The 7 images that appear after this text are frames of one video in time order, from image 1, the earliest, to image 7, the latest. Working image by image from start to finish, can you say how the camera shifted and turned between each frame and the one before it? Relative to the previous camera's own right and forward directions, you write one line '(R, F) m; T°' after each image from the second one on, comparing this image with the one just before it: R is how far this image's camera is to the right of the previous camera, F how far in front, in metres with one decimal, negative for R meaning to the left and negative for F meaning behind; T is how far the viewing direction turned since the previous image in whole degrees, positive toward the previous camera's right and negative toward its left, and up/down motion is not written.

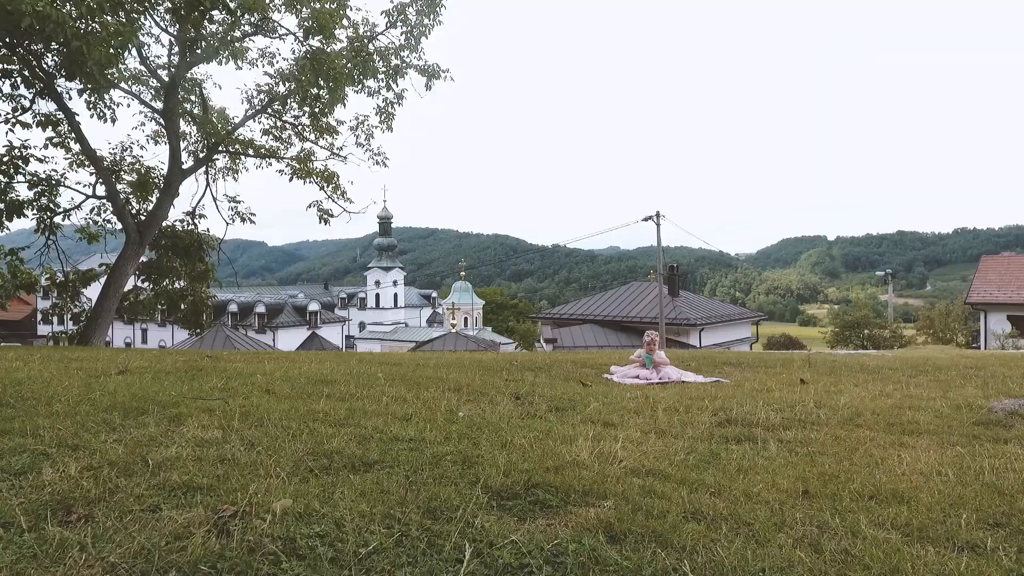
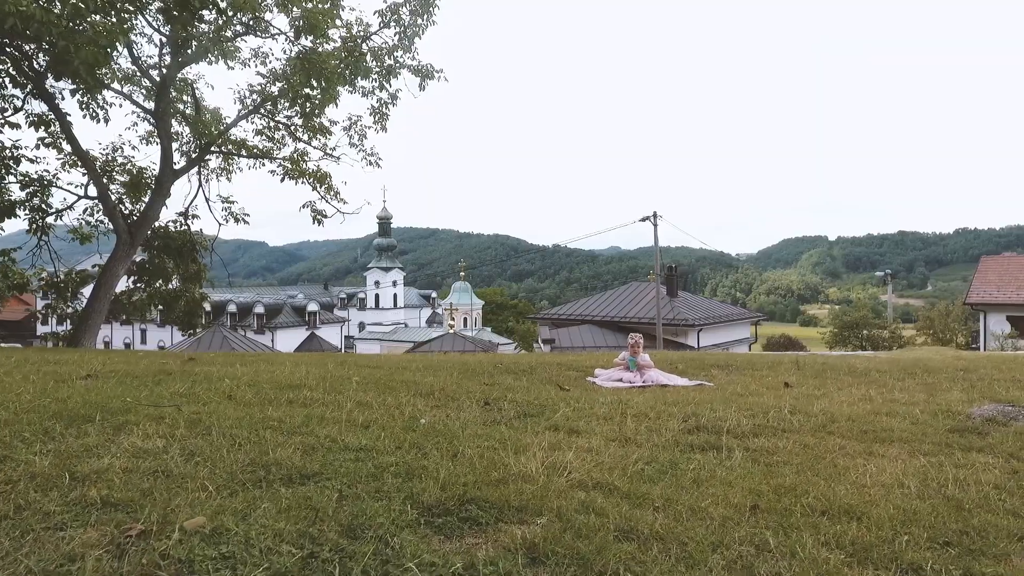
(+0.3, +0.1) m; 0°
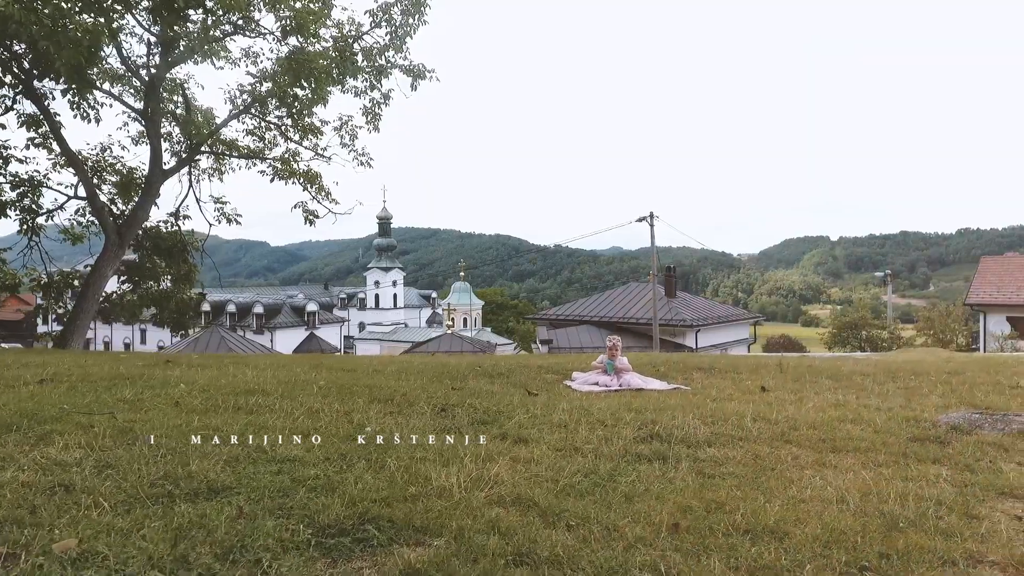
(+0.4, +0.2) m; 0°
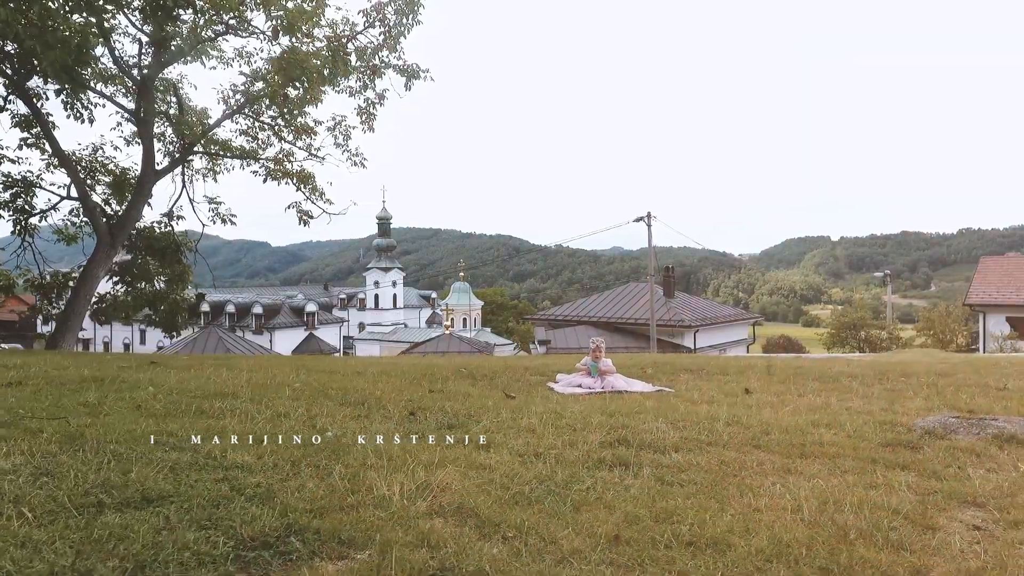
(+0.3, +0.1) m; 0°
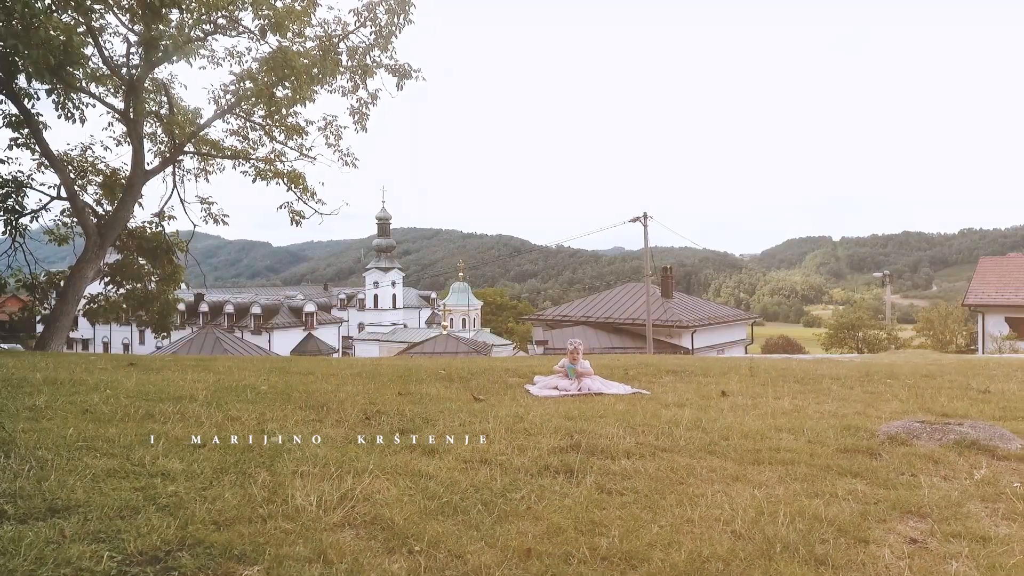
(+0.4, +0.1) m; 0°
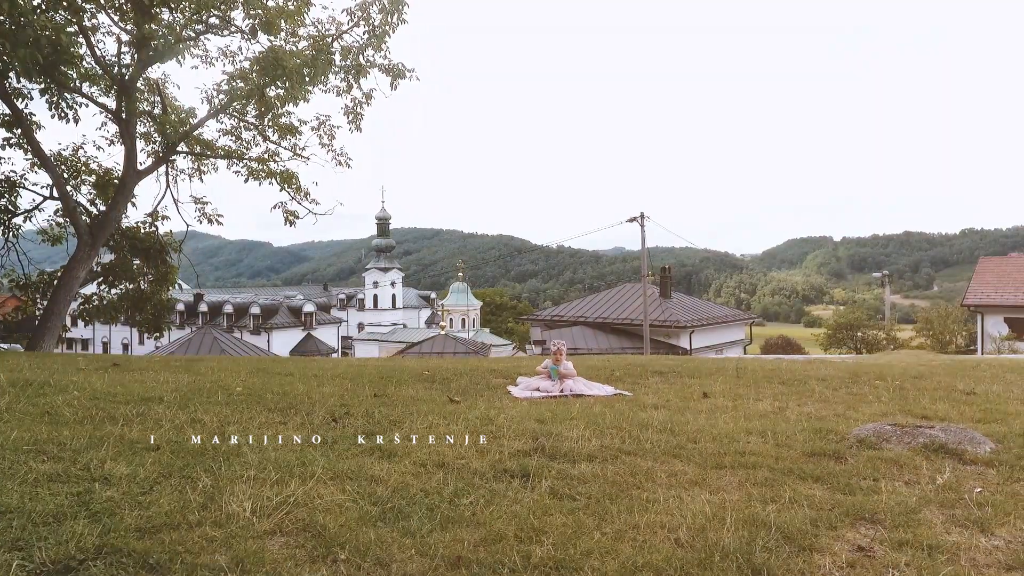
(+0.3, +0.1) m; 0°
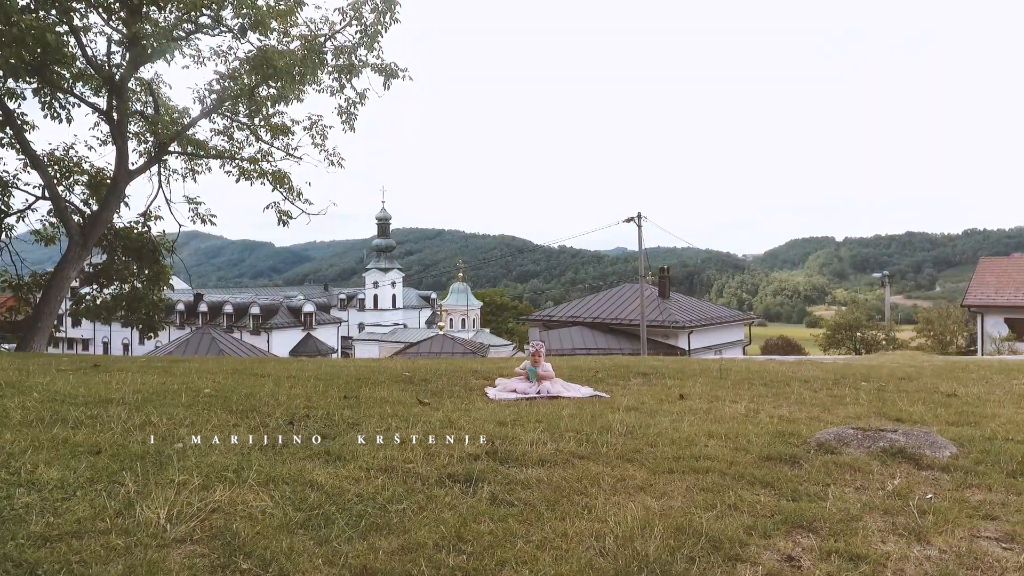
(+0.4, +0.1) m; 0°
